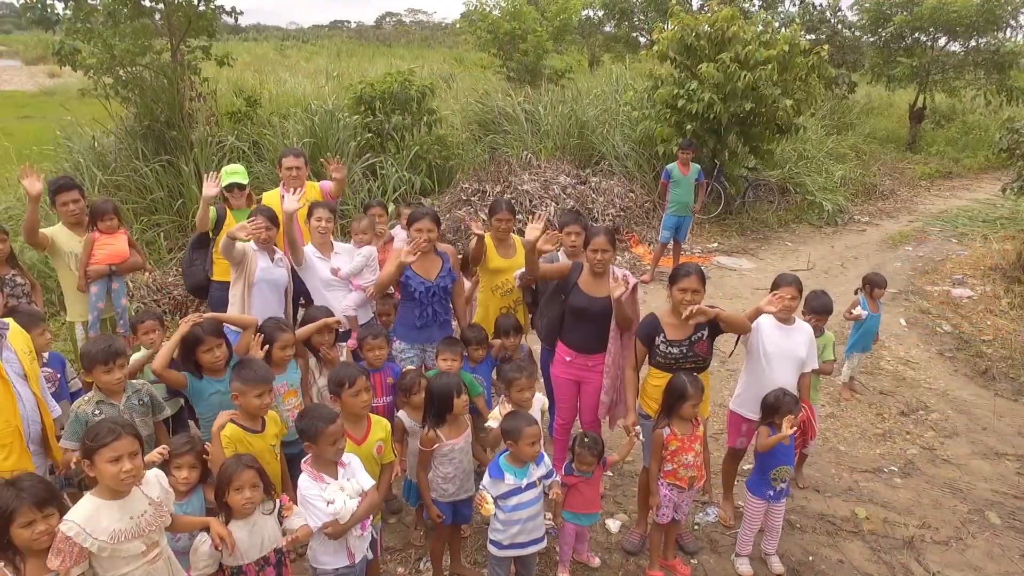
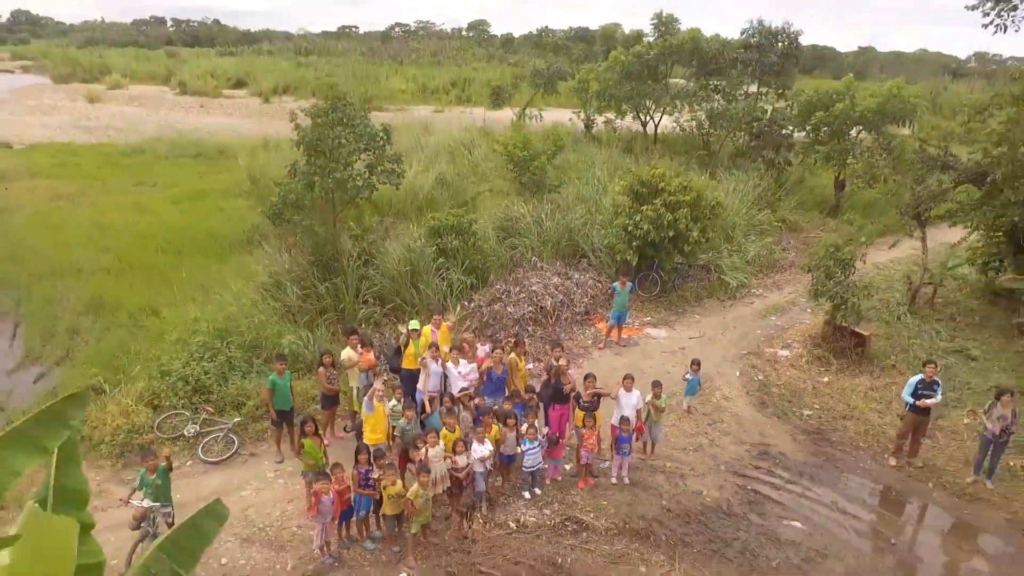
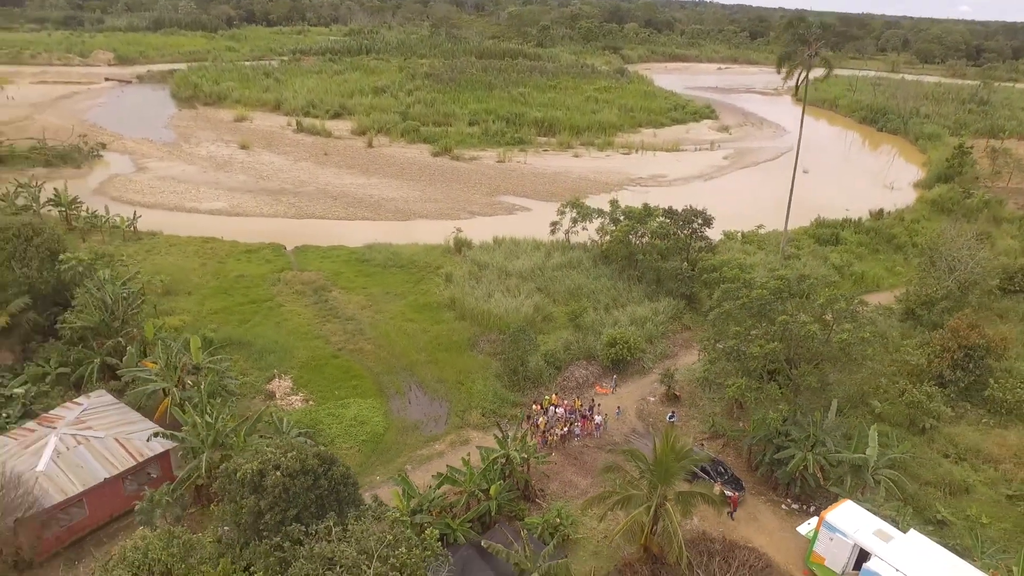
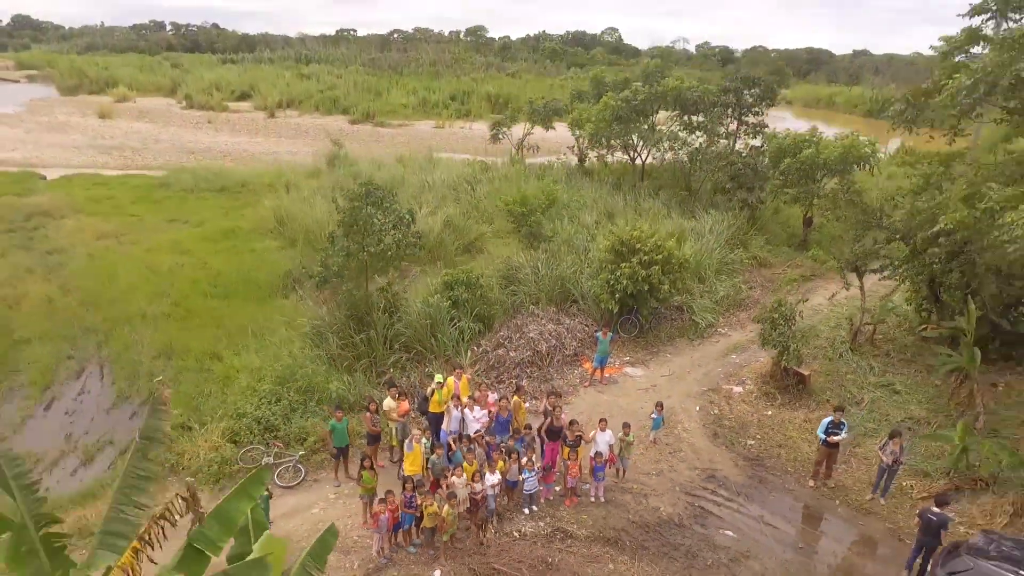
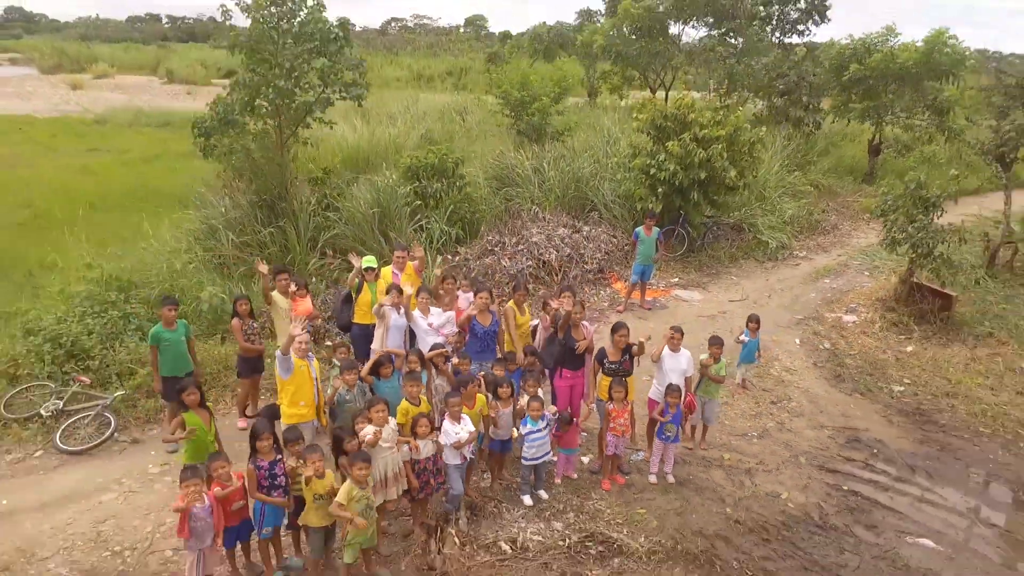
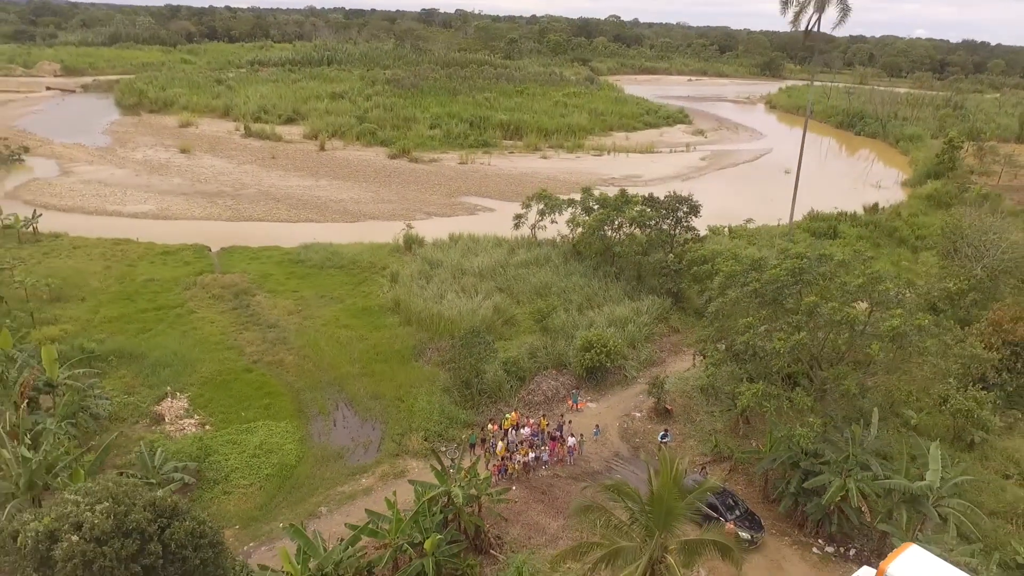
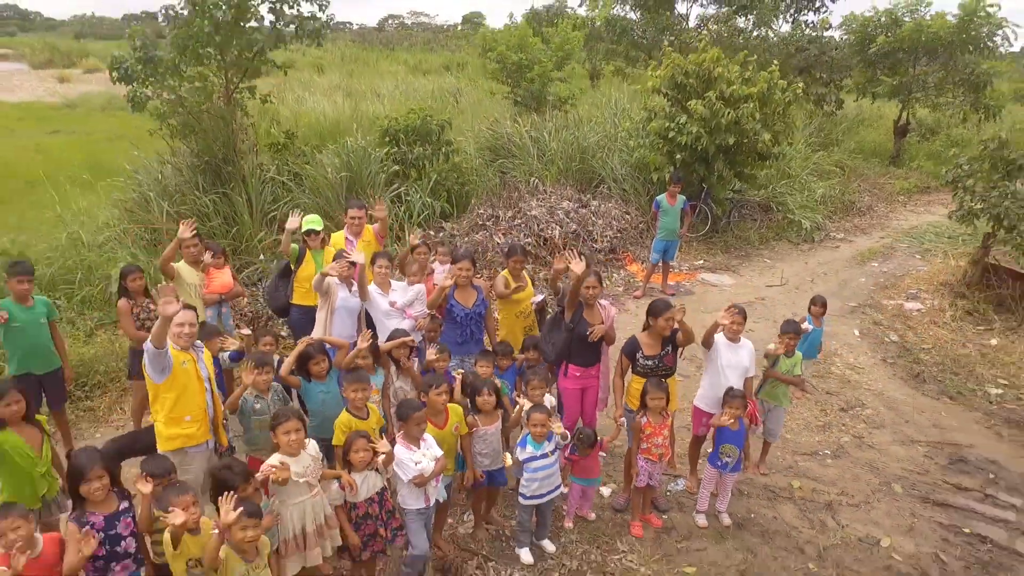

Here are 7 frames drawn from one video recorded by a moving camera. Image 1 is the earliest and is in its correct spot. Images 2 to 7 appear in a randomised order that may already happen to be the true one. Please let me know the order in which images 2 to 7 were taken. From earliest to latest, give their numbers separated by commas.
7, 5, 2, 4, 6, 3
